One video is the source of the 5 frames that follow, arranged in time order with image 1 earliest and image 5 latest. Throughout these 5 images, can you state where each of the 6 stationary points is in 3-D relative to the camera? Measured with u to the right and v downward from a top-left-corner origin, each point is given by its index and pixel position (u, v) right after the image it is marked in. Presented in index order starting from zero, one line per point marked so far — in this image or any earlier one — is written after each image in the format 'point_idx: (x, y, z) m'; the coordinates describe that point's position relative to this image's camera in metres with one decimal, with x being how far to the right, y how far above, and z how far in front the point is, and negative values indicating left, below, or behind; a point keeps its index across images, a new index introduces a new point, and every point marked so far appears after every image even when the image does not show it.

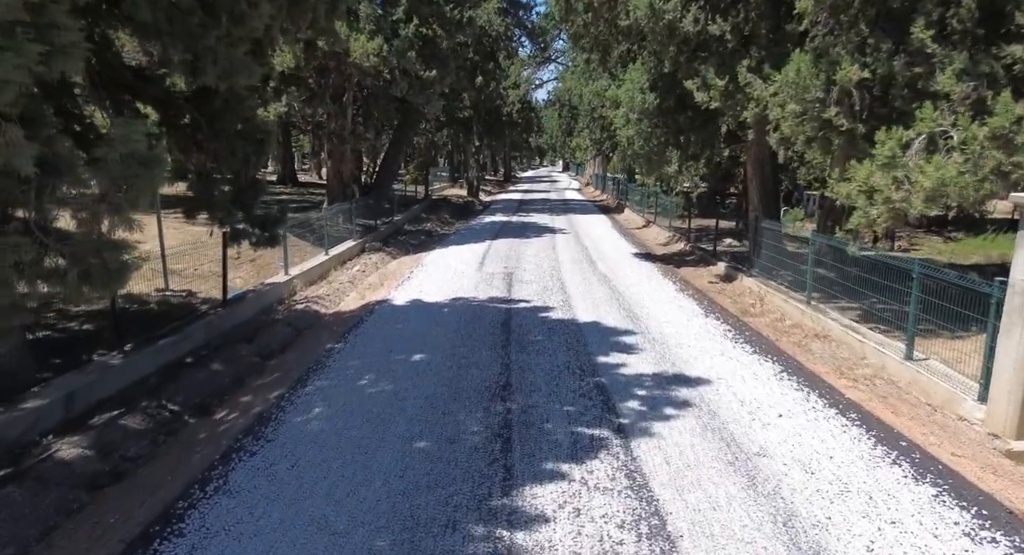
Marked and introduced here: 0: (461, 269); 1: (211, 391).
0: (-1.2, +0.2, +12.5) m
1: (-3.3, -1.2, +6.1) m
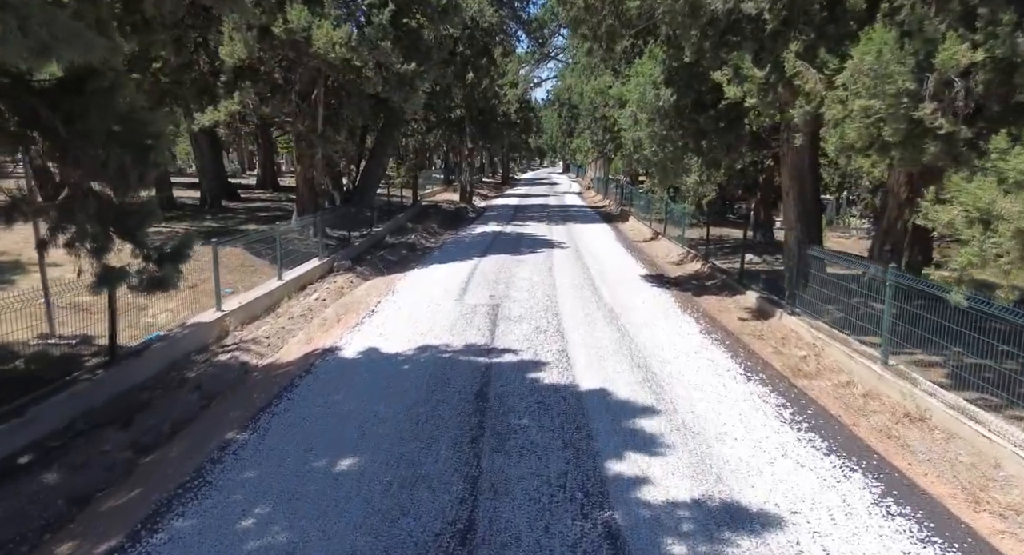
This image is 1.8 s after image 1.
0: (-1.4, -0.4, +10.5) m
1: (-3.5, -1.8, +4.0) m
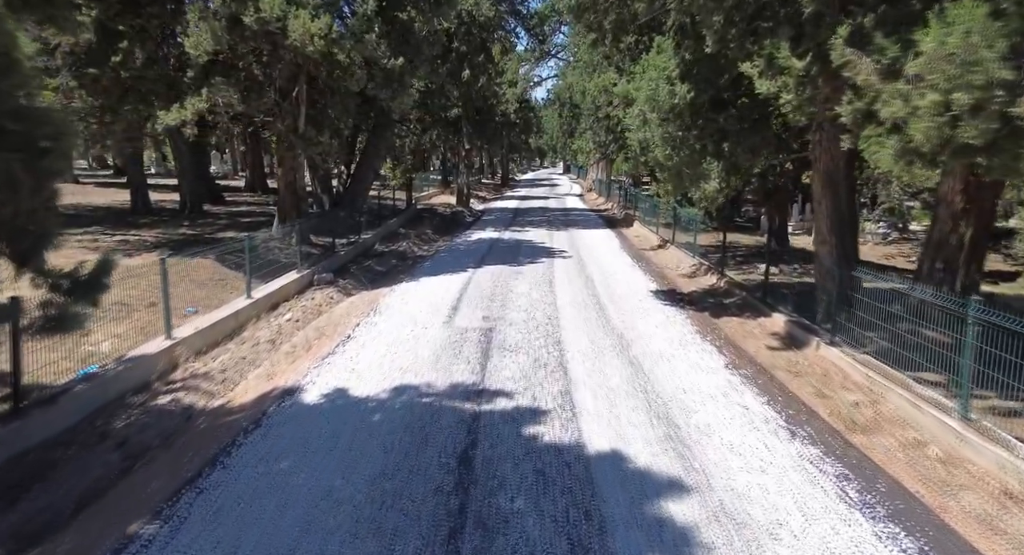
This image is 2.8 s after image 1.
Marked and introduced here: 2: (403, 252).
0: (-1.5, -0.7, +9.3) m
1: (-3.6, -2.1, +2.8) m
2: (-3.3, +0.8, +17.0) m
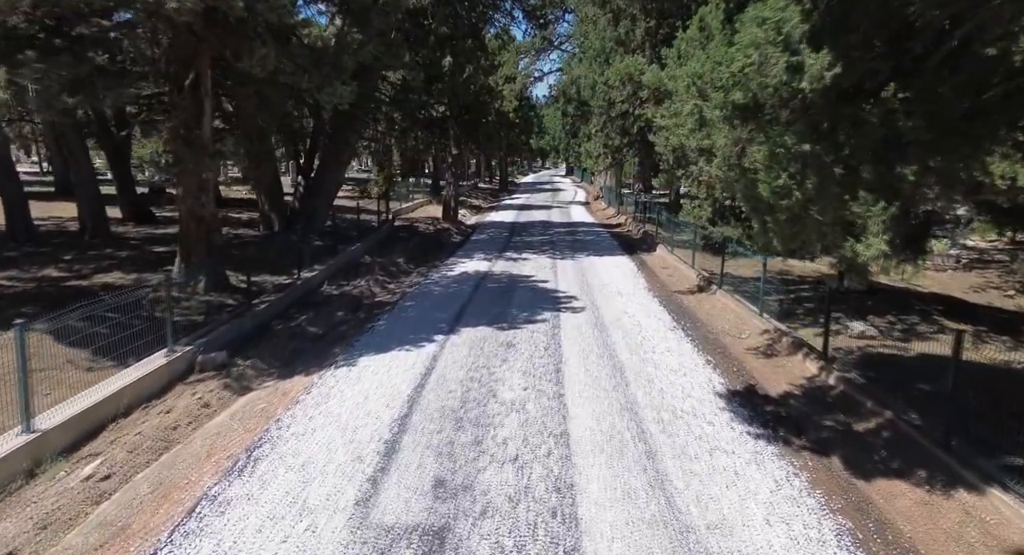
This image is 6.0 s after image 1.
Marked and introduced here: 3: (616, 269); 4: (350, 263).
0: (-1.7, -1.9, +5.0) m
1: (-3.8, -3.3, -1.5) m
2: (-3.5, -0.4, +12.6) m
3: (+2.9, +0.2, +15.6) m
4: (-4.6, +0.4, +15.9) m
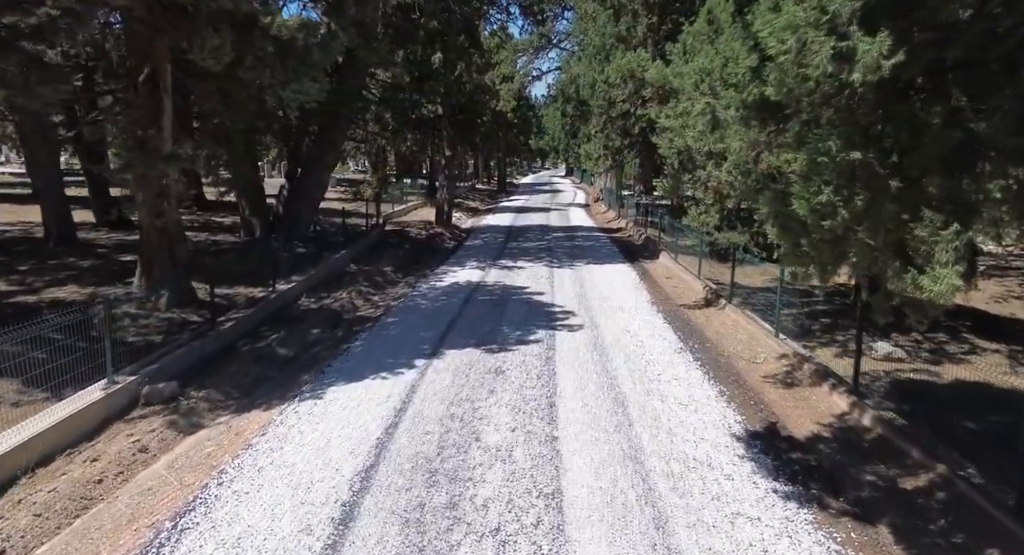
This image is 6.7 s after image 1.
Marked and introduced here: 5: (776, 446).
0: (-1.8, -2.2, +4.0) m
1: (-4.0, -3.6, -2.5) m
2: (-3.7, -0.7, +11.6) m
3: (+2.8, 0.0, +14.7) m
4: (-4.8, +0.2, +14.9) m
5: (+2.9, -1.8, +6.1) m
